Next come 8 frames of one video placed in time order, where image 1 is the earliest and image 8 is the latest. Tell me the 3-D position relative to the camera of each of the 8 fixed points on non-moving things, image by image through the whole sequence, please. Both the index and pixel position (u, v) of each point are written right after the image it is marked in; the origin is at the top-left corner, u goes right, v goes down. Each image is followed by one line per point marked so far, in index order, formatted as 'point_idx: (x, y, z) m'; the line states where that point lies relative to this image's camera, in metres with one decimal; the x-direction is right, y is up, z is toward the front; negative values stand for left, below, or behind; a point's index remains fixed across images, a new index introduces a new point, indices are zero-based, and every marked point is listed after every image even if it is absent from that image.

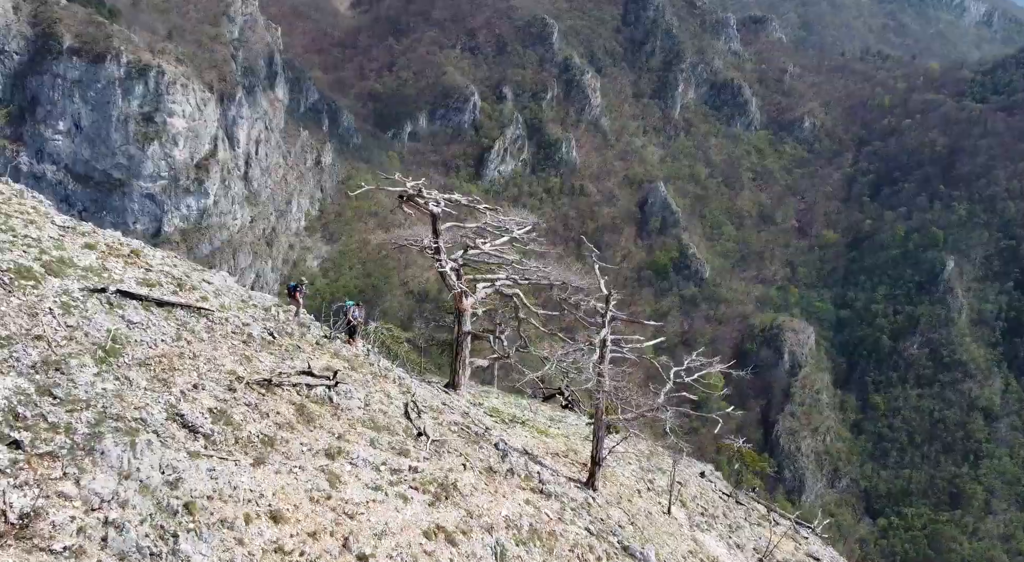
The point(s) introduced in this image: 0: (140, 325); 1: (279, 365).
0: (-5.9, -0.7, +14.7) m
1: (-4.0, -1.4, +16.1) m
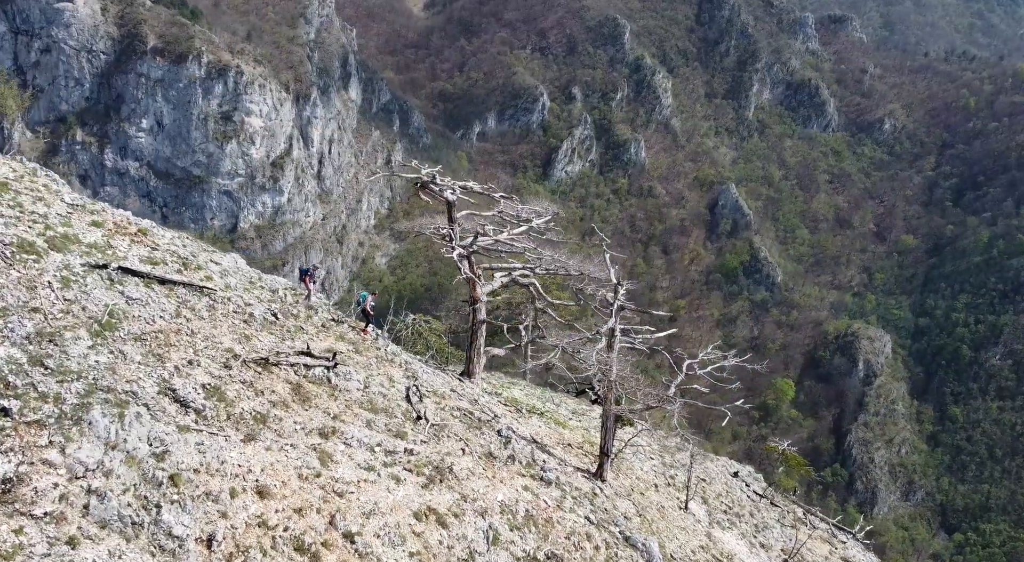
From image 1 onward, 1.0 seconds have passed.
0: (-6.0, -0.3, +14.9) m
1: (-4.1, -1.1, +16.2) m
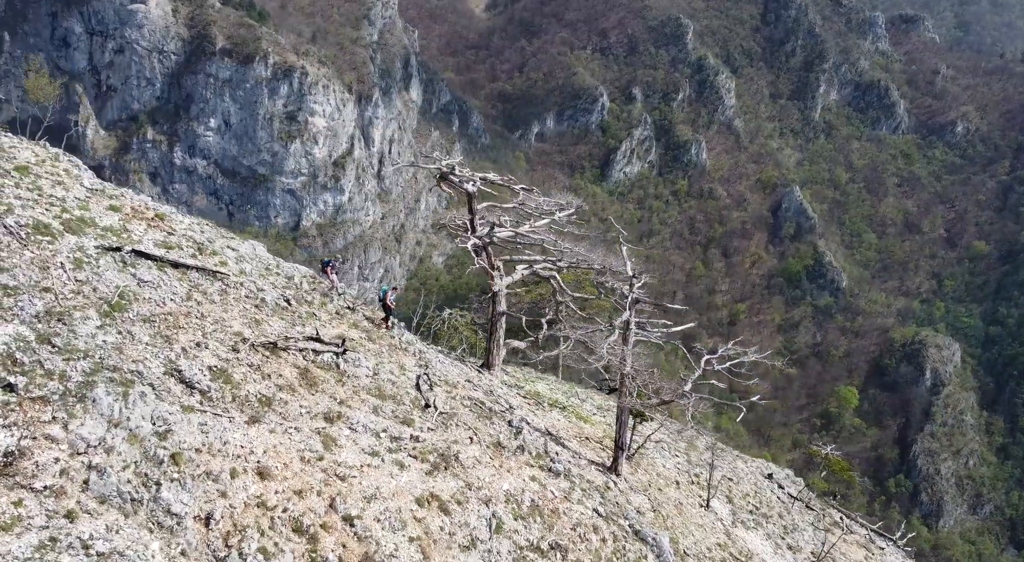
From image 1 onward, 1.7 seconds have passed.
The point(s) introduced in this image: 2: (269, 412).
0: (-5.9, 0.0, +15.1) m
1: (-3.9, -0.9, +16.3) m
2: (-3.8, -2.0, +14.5) m
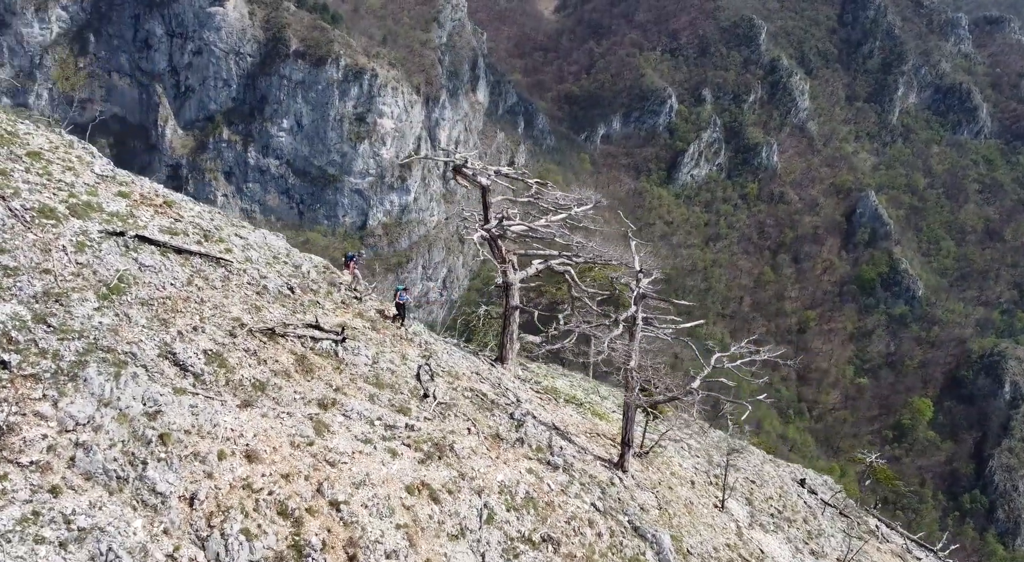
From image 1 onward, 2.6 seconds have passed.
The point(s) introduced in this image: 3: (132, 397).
0: (-6.0, +0.2, +15.4) m
1: (-4.0, -0.6, +16.5) m
2: (-3.9, -1.8, +14.6) m
3: (-5.4, -1.7, +13.2) m
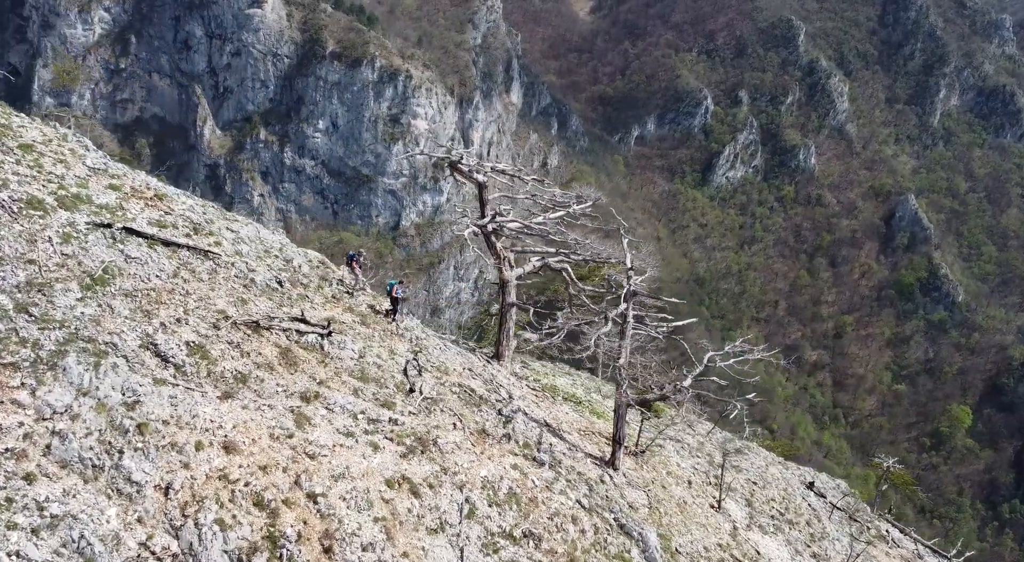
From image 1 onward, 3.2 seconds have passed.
0: (-6.2, +0.4, +15.5) m
1: (-4.2, -0.5, +16.6) m
2: (-4.2, -1.7, +14.7) m
3: (-5.8, -1.5, +13.3) m
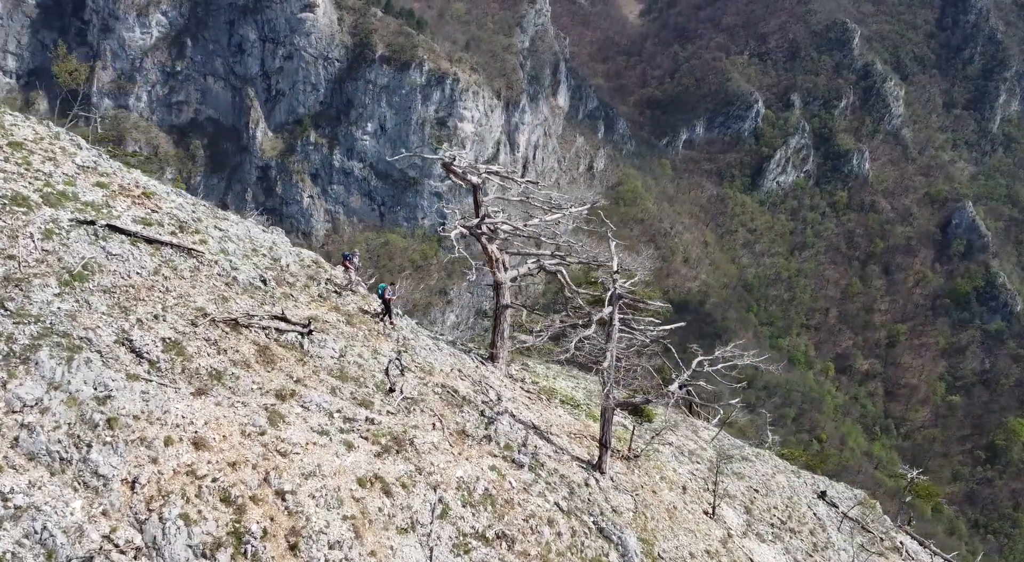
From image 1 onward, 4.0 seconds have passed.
0: (-6.6, +0.4, +15.7) m
1: (-4.6, -0.5, +16.7) m
2: (-4.7, -1.7, +14.8) m
3: (-6.2, -1.5, +13.5) m
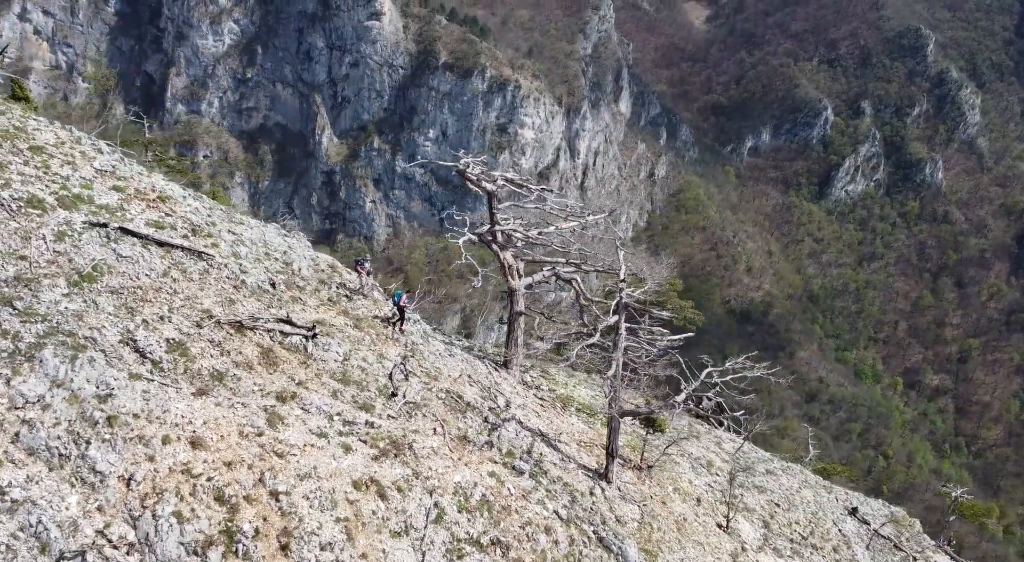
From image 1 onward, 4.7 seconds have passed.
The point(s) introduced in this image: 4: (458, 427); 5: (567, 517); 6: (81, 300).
0: (-6.6, +0.4, +16.1) m
1: (-4.6, -0.5, +17.0) m
2: (-4.8, -1.7, +15.1) m
3: (-6.4, -1.5, +13.9) m
4: (-1.0, -2.8, +17.6) m
5: (+1.0, -4.3, +17.2) m
6: (-6.9, -0.3, +14.9) m
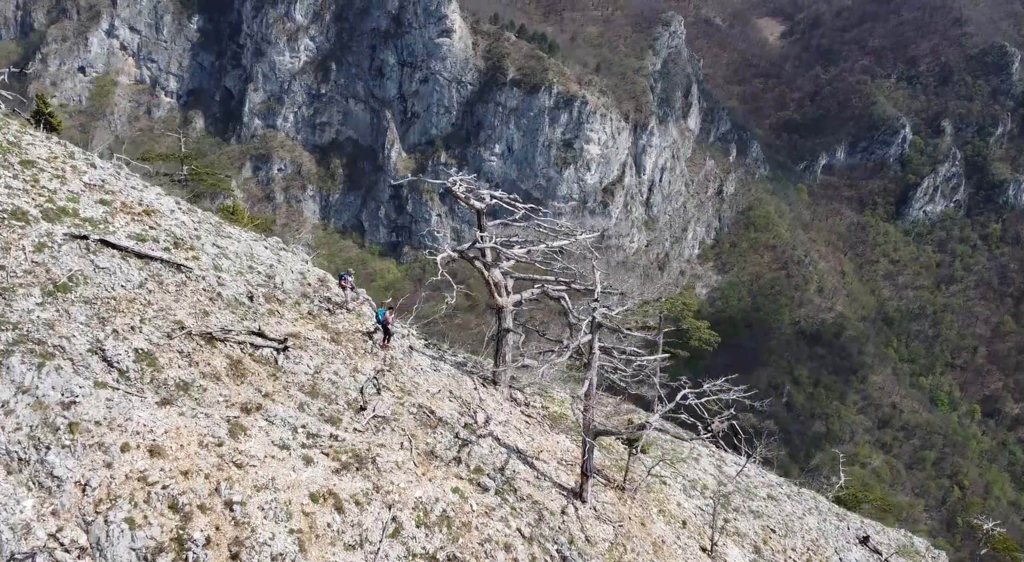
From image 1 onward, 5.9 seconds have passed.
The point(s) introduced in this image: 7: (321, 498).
0: (-7.2, +0.2, +16.6) m
1: (-5.2, -0.8, +17.4) m
2: (-5.5, -1.9, +15.5) m
3: (-7.1, -1.6, +14.4) m
4: (-1.6, -3.1, +17.8) m
5: (+0.3, -4.7, +17.3) m
6: (-7.6, -0.5, +15.4) m
7: (-3.2, -3.6, +15.3) m
